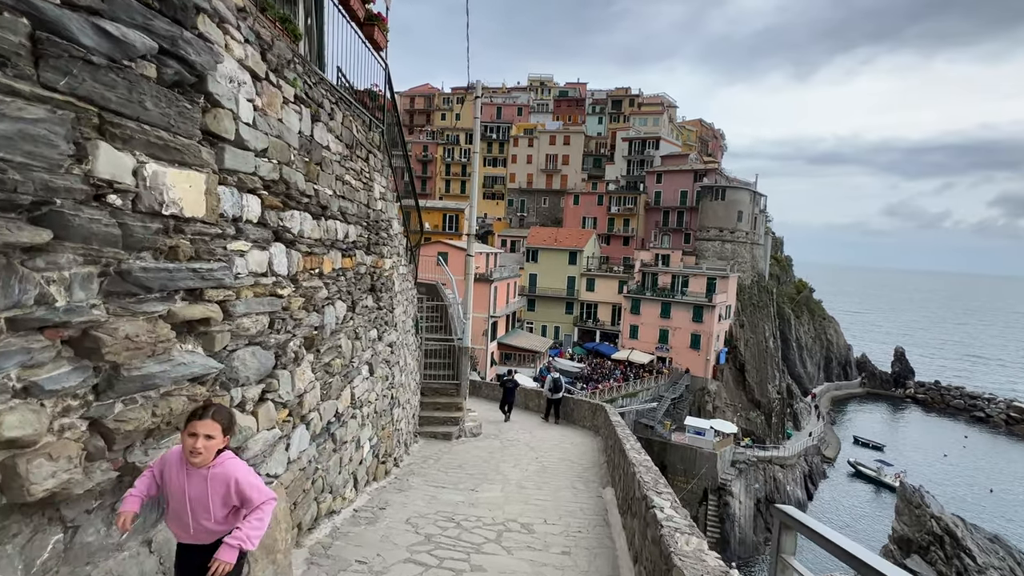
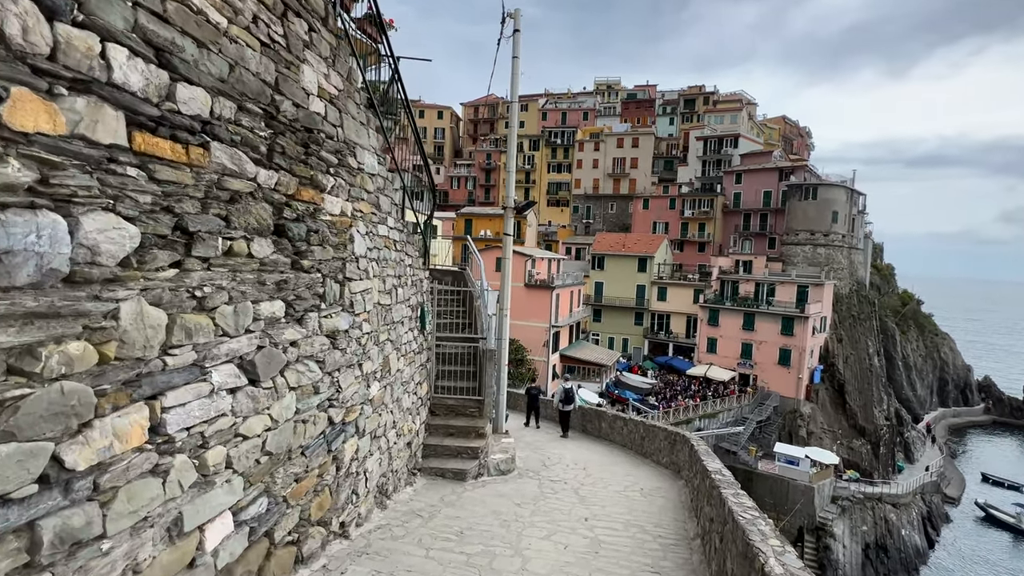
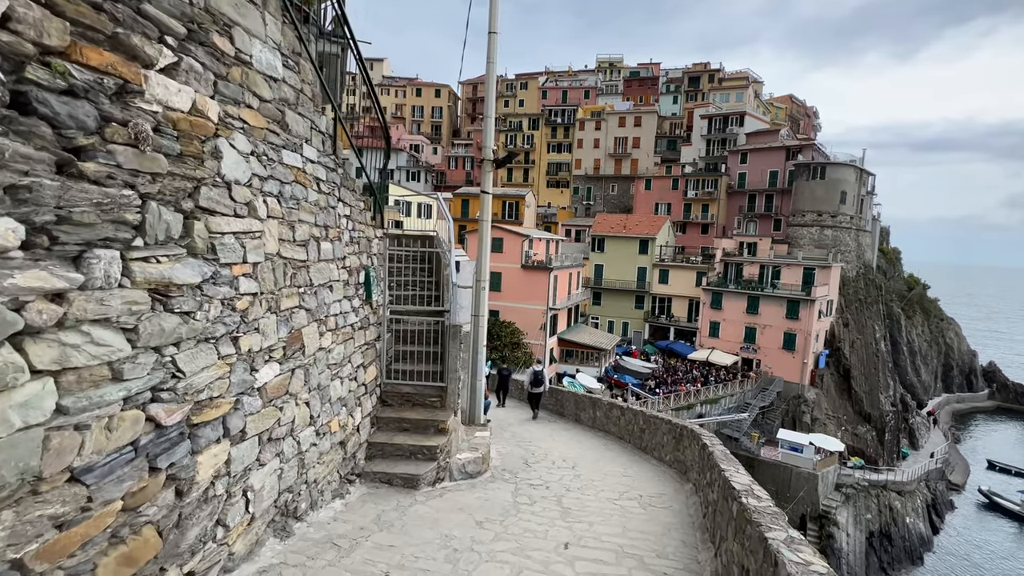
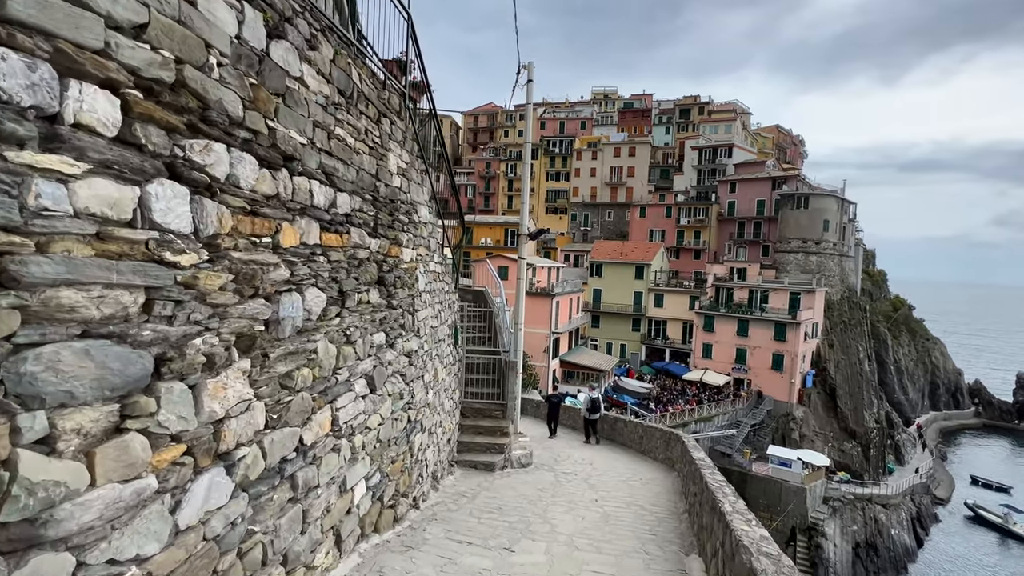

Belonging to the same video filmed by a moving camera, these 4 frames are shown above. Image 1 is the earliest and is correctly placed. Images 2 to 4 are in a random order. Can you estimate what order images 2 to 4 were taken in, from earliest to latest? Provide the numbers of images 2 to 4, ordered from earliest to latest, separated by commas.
4, 2, 3
